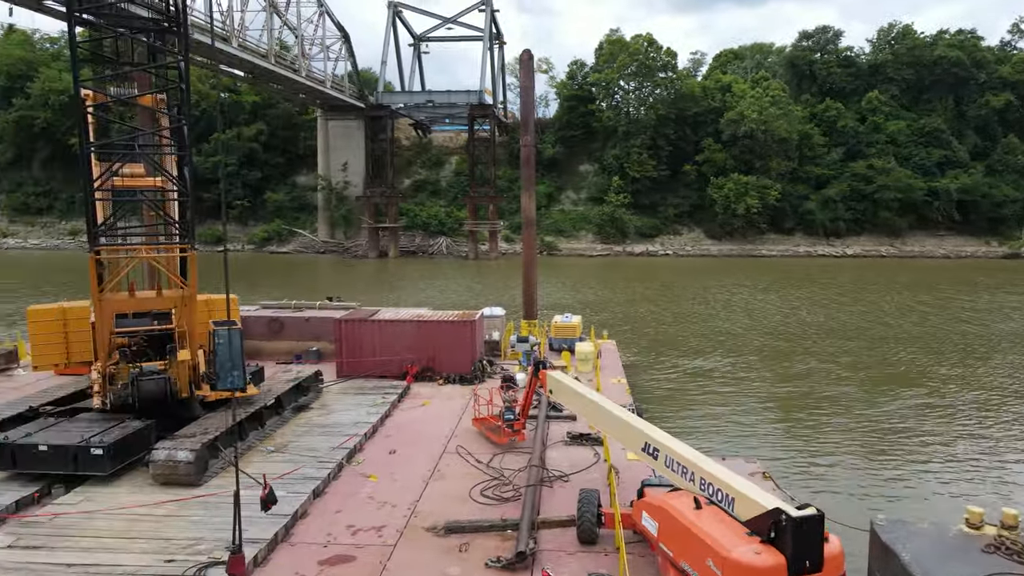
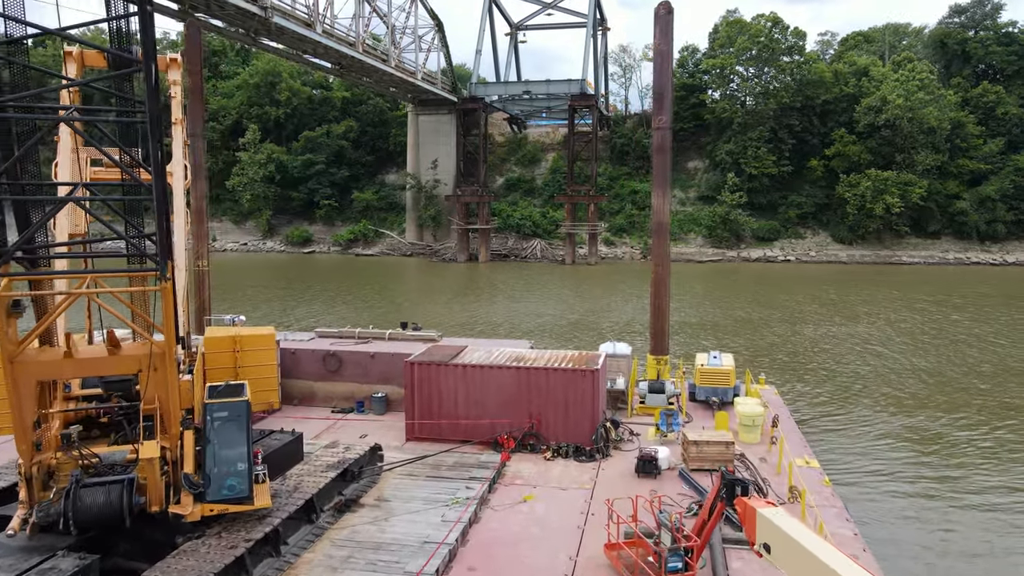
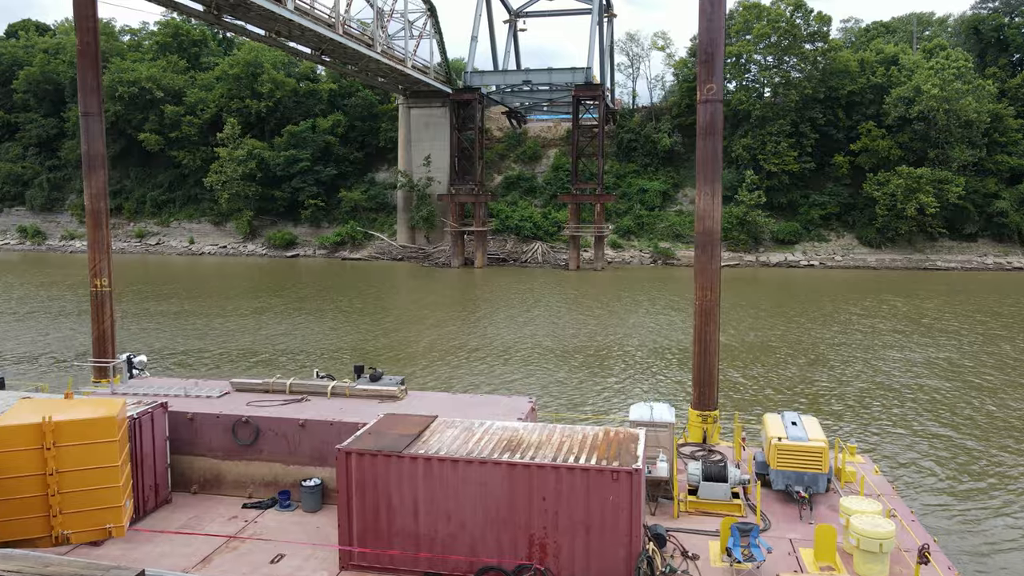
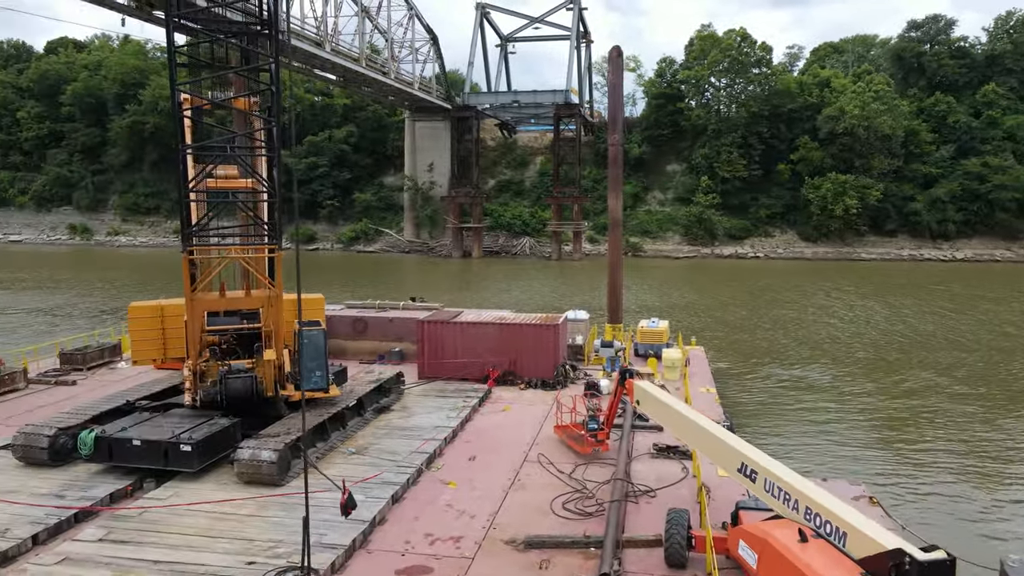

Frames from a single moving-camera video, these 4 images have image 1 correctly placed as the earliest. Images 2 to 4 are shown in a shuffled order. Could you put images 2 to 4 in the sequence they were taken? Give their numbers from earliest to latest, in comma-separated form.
4, 2, 3
